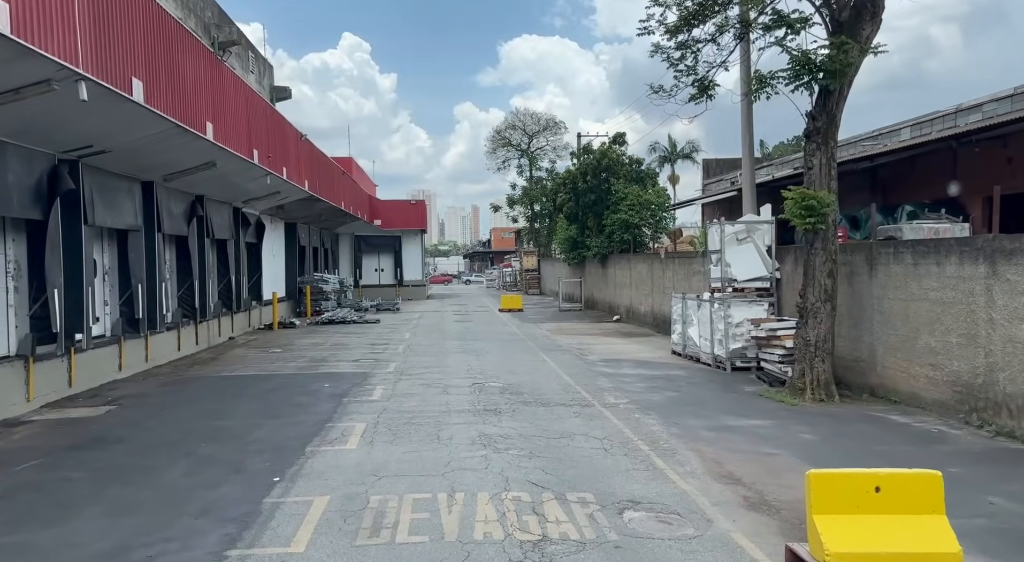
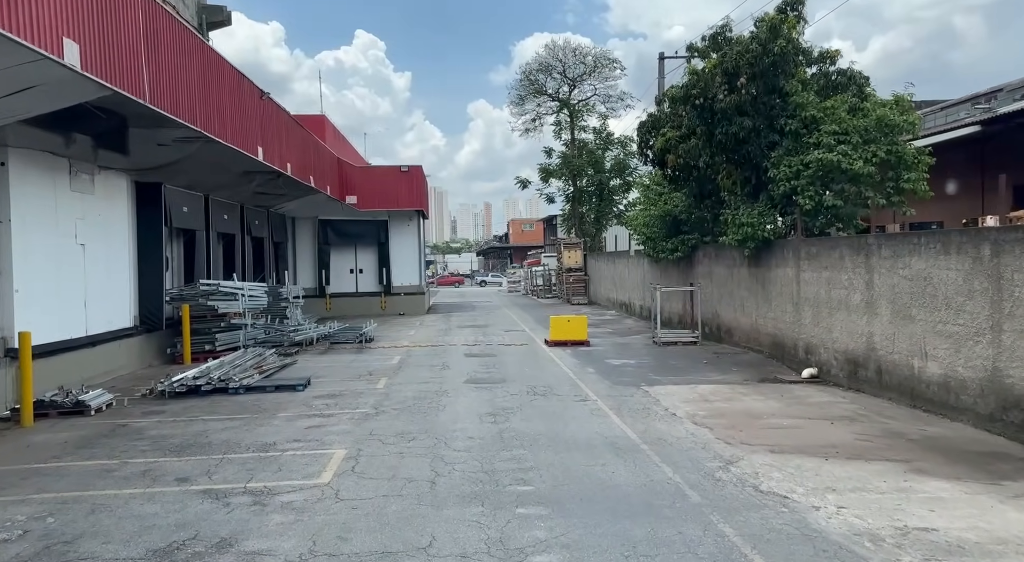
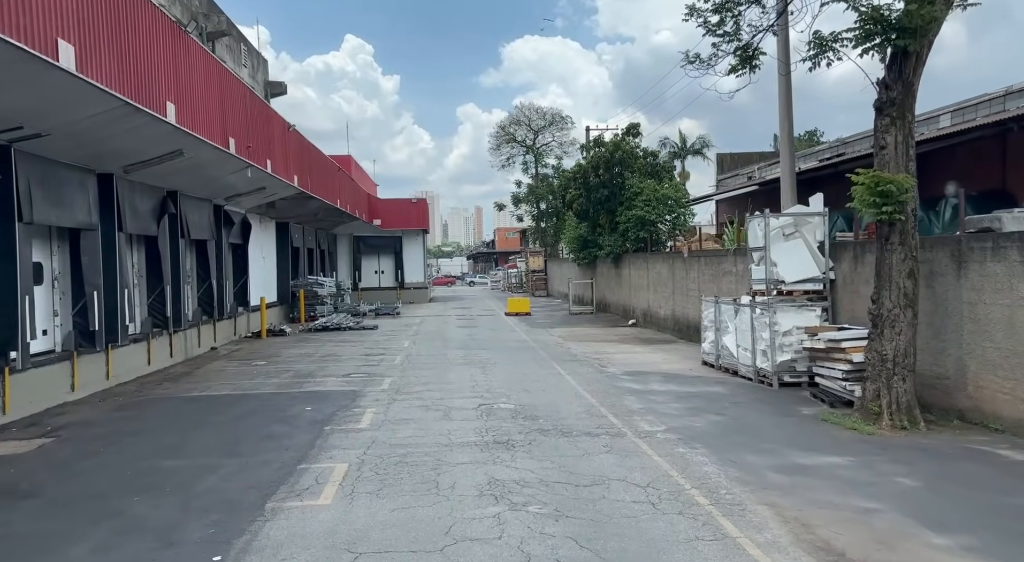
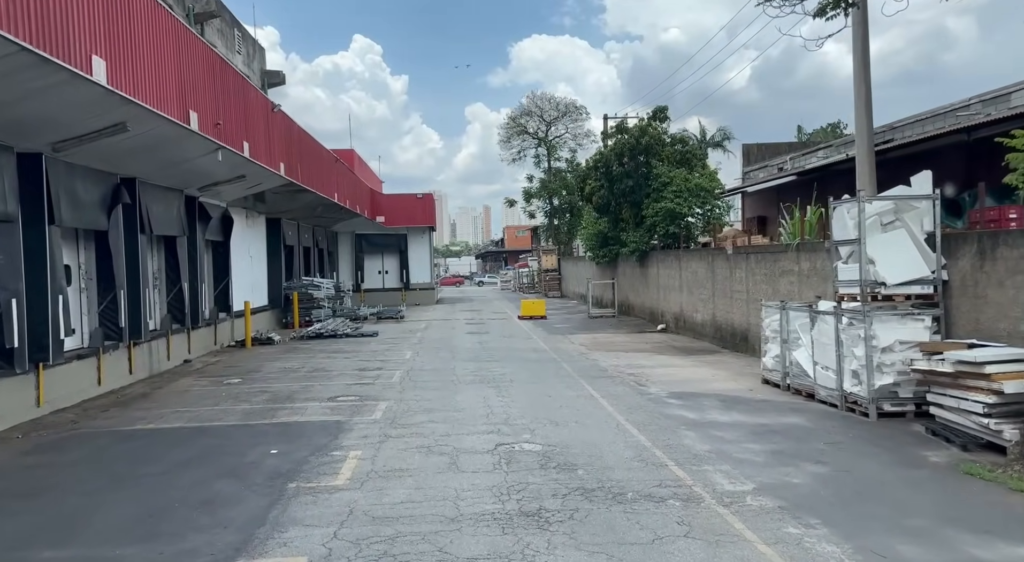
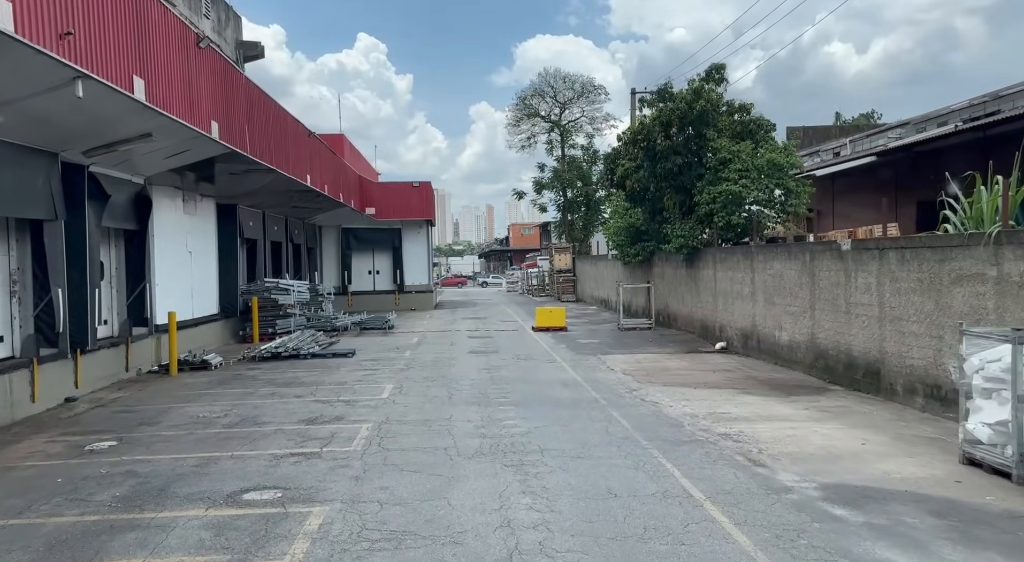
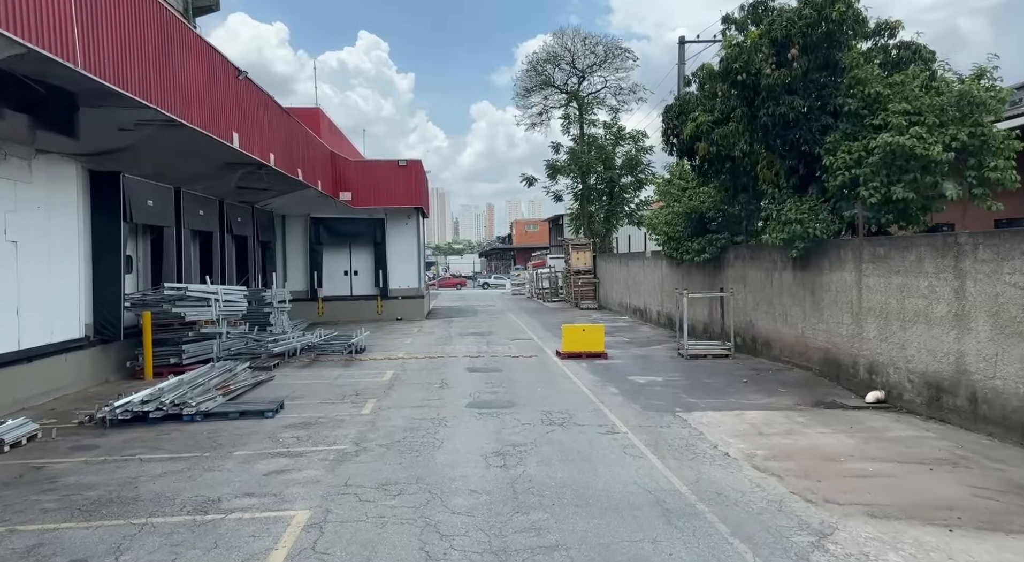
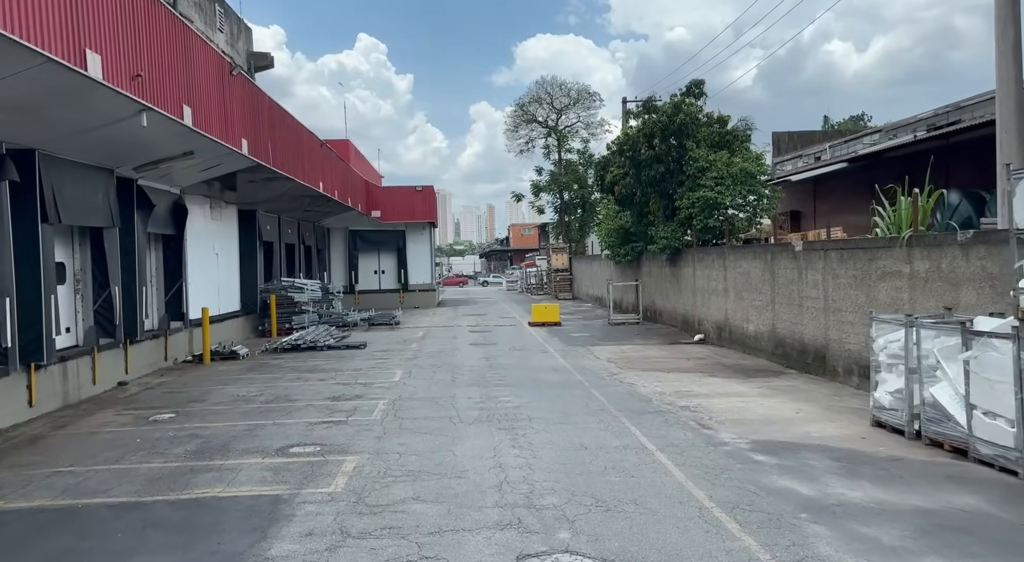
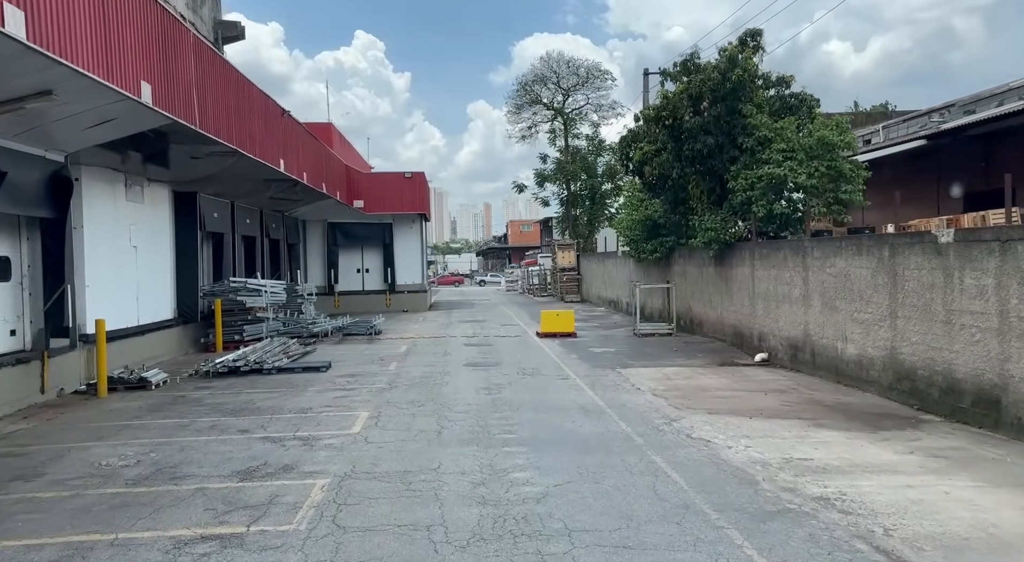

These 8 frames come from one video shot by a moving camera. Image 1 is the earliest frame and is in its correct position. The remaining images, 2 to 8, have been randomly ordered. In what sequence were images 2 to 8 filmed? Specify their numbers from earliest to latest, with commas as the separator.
3, 4, 7, 5, 8, 2, 6
